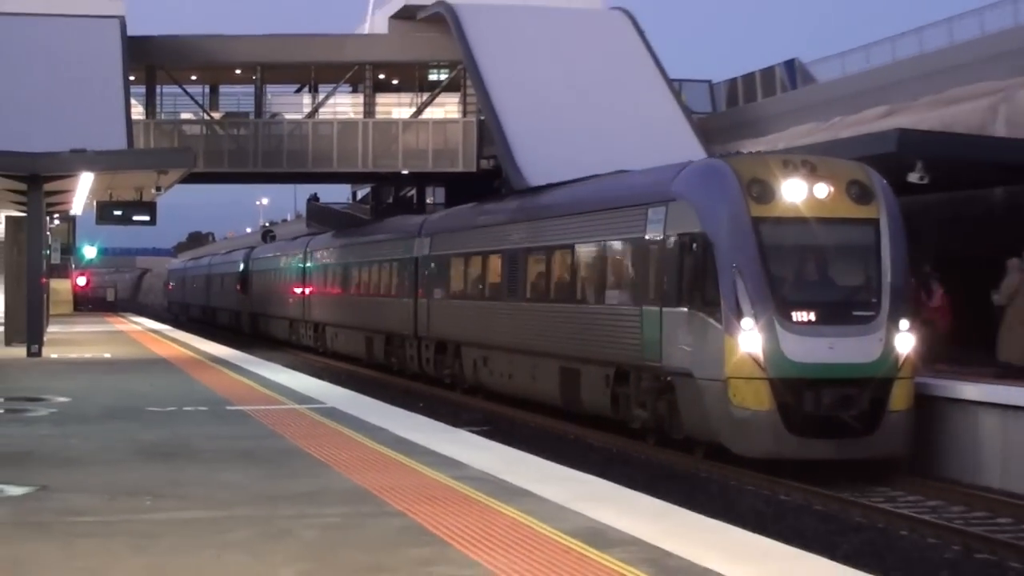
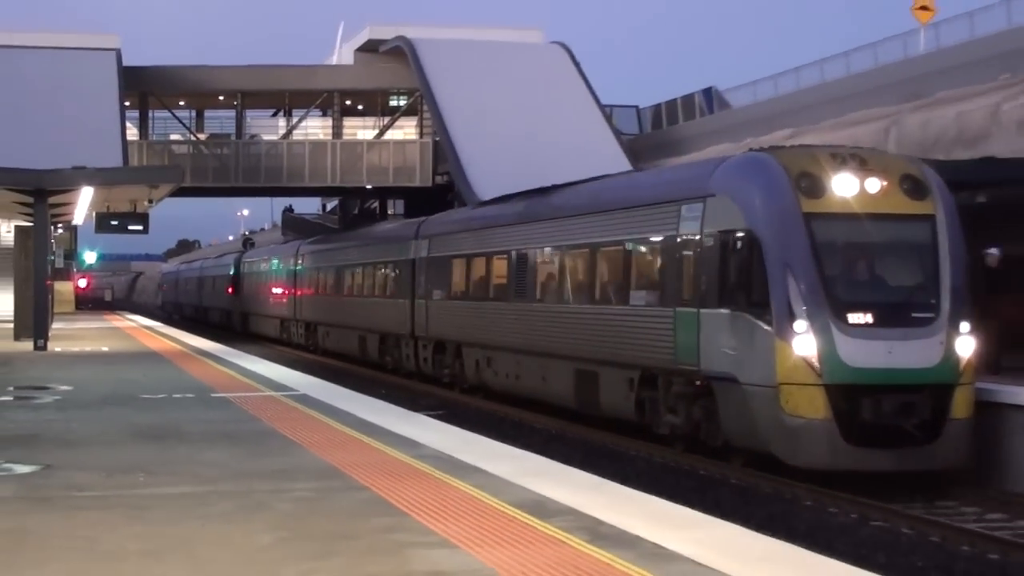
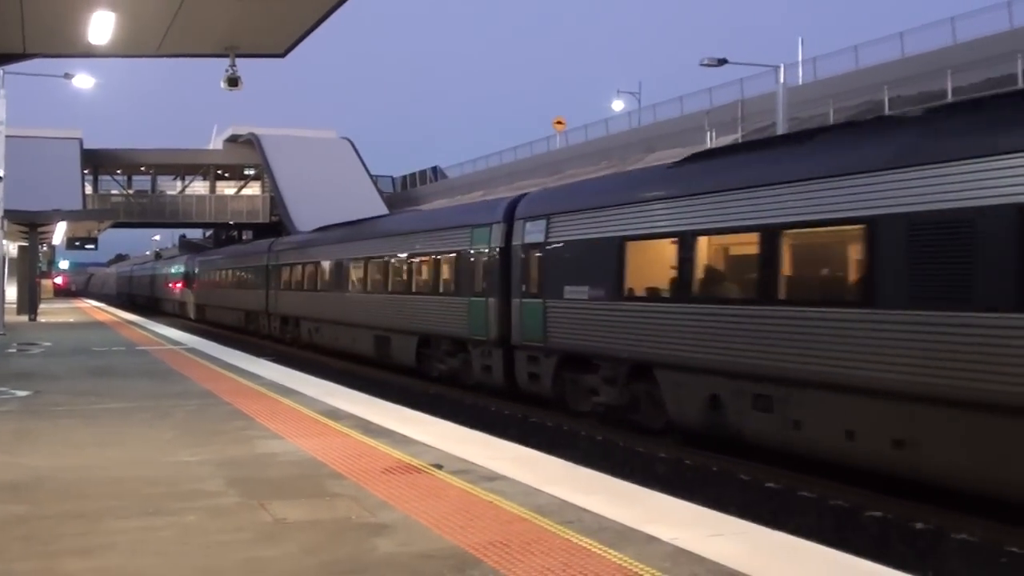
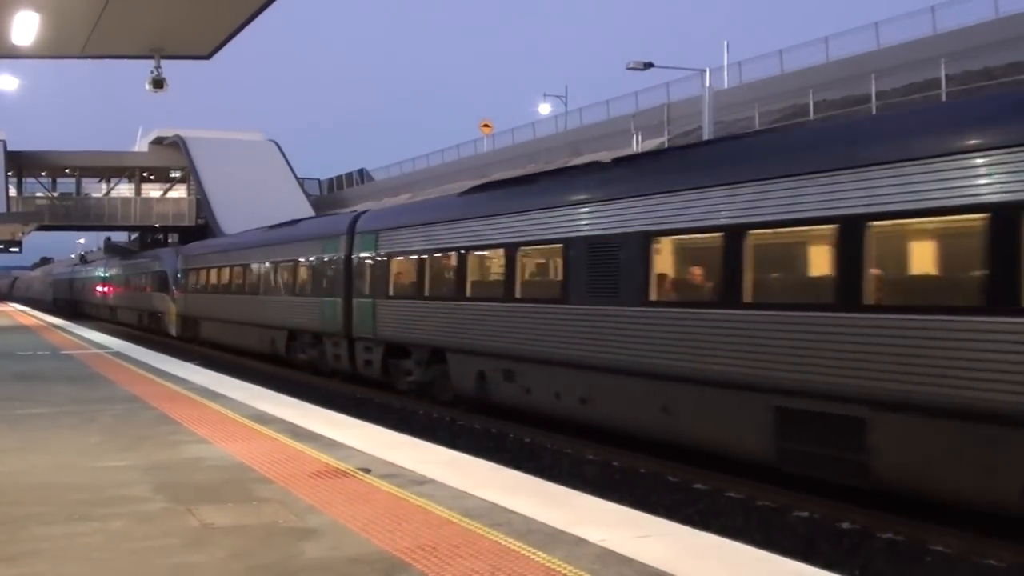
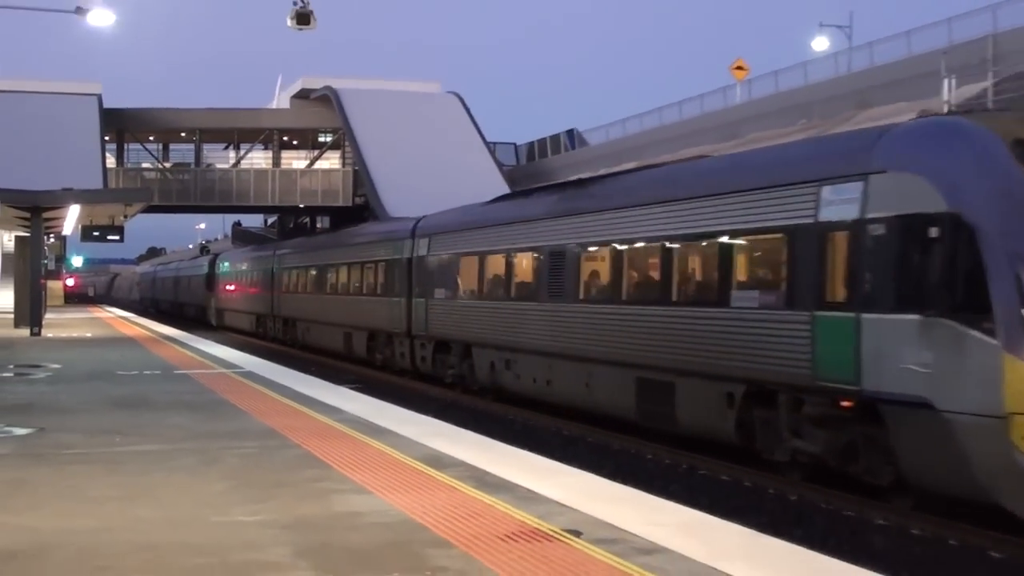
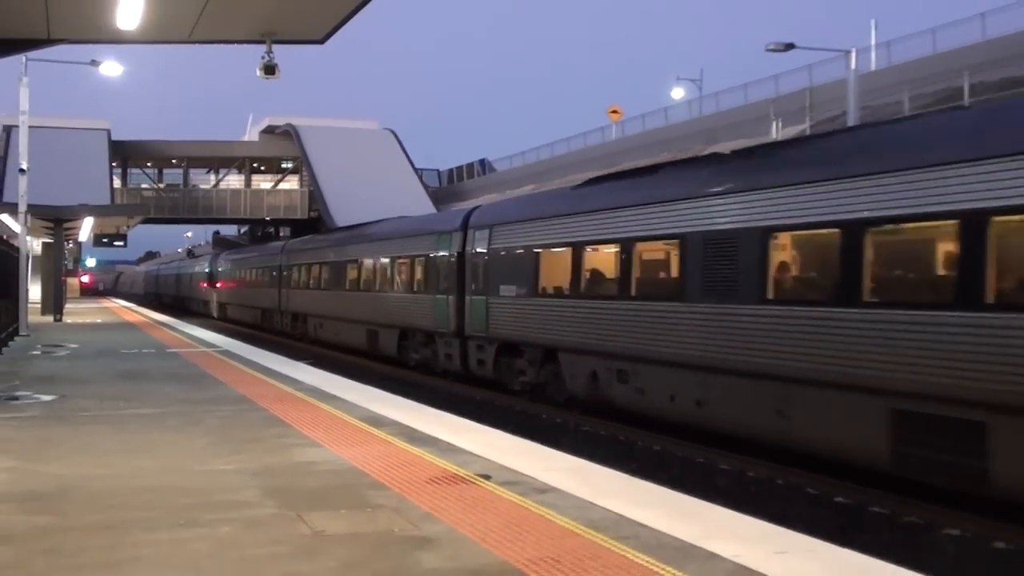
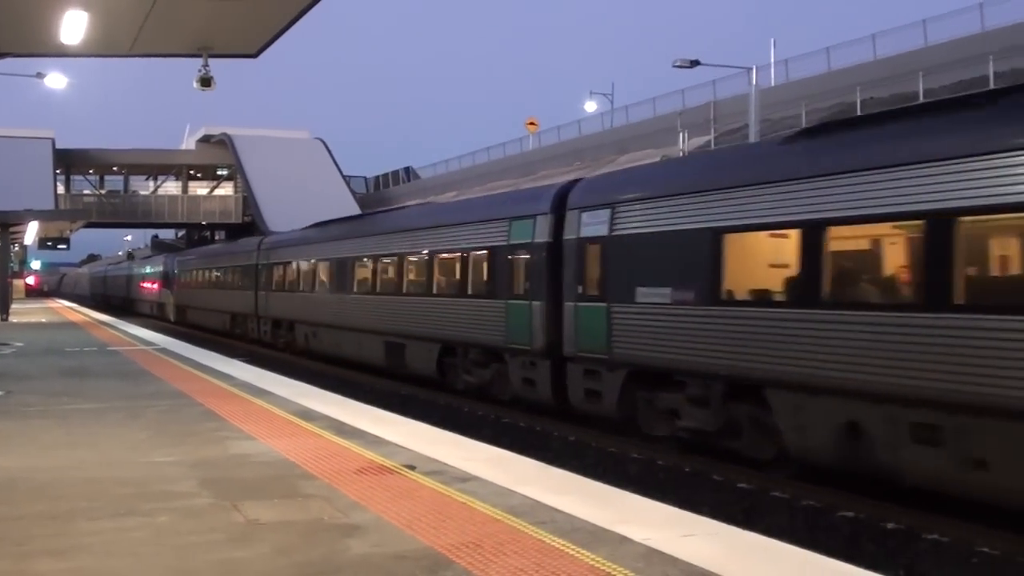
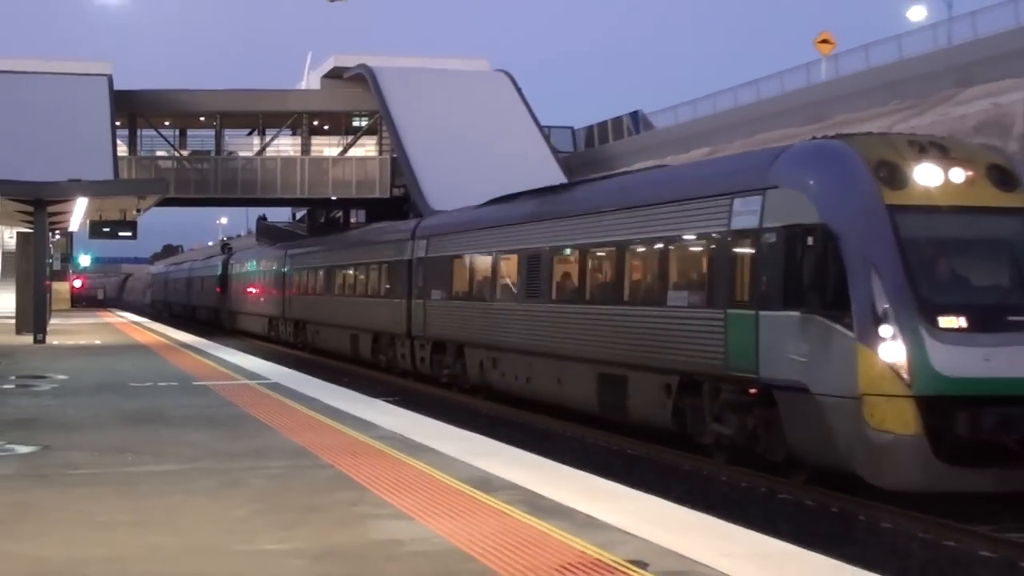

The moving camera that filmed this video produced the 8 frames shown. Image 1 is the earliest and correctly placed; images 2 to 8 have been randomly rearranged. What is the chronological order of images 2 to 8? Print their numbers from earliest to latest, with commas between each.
2, 8, 5, 6, 3, 7, 4
